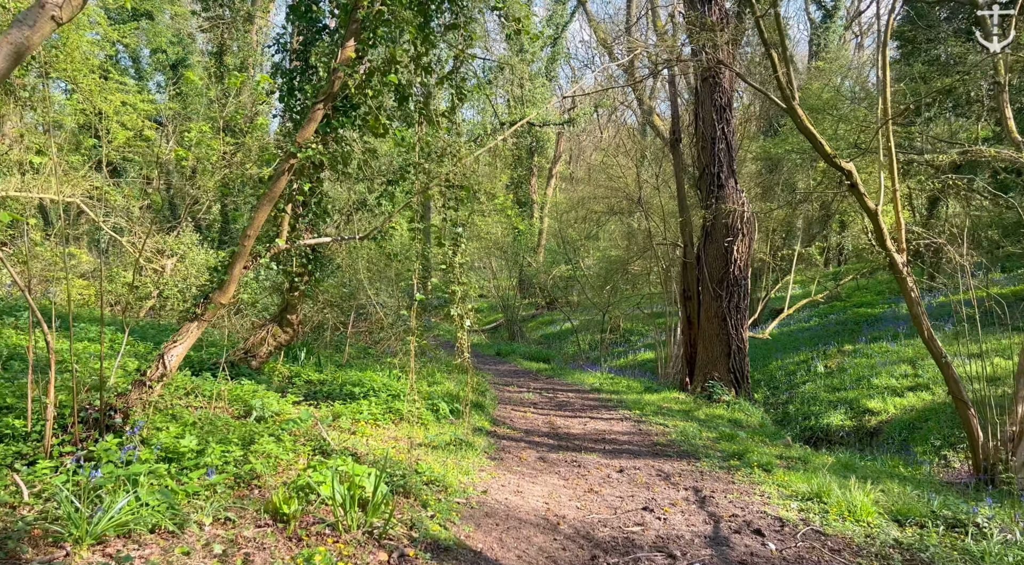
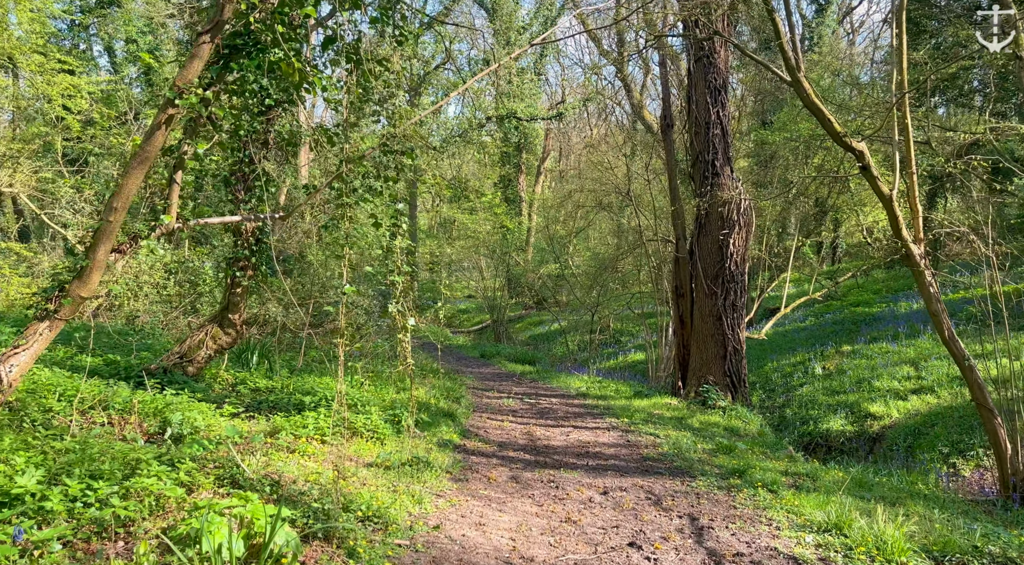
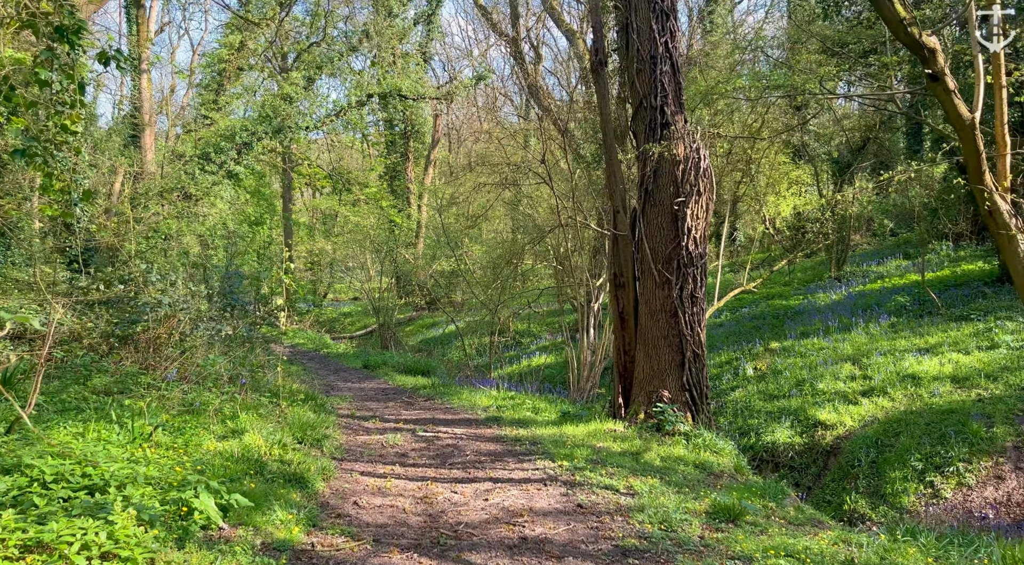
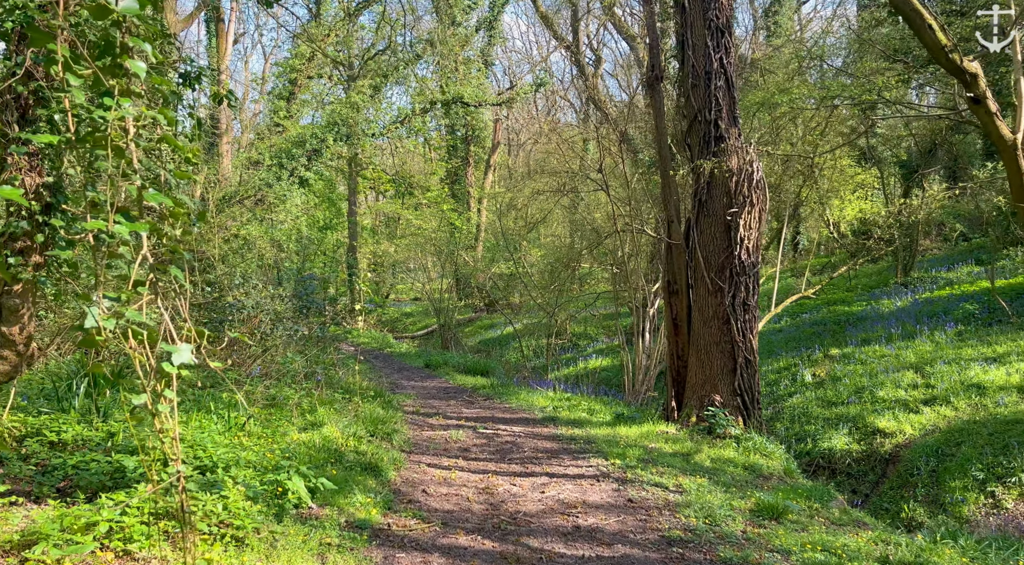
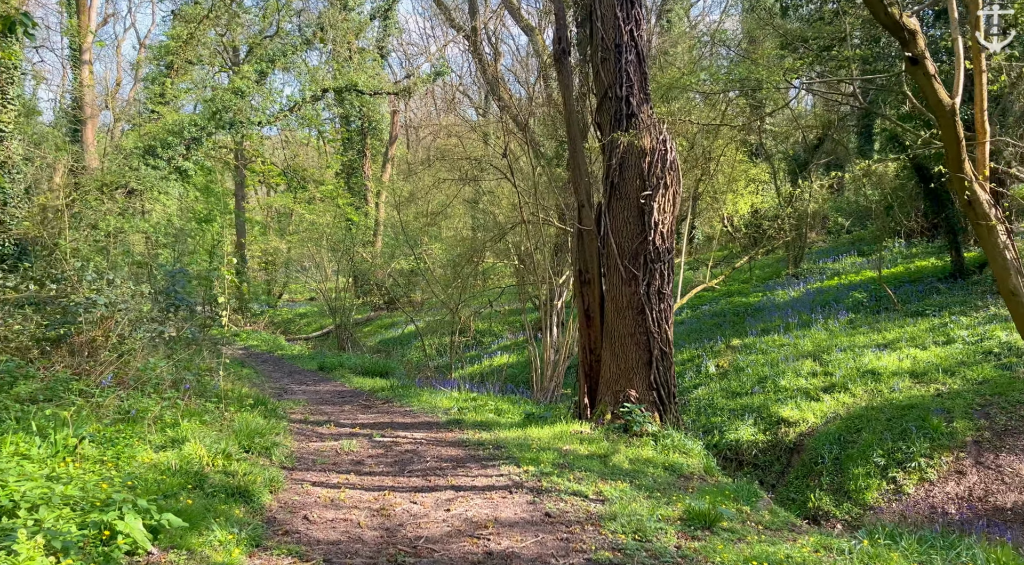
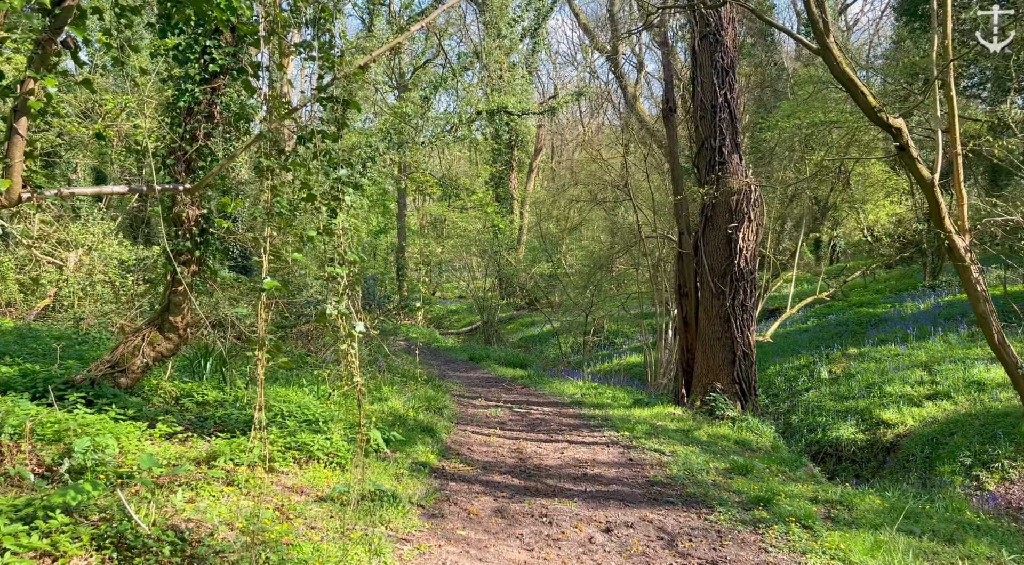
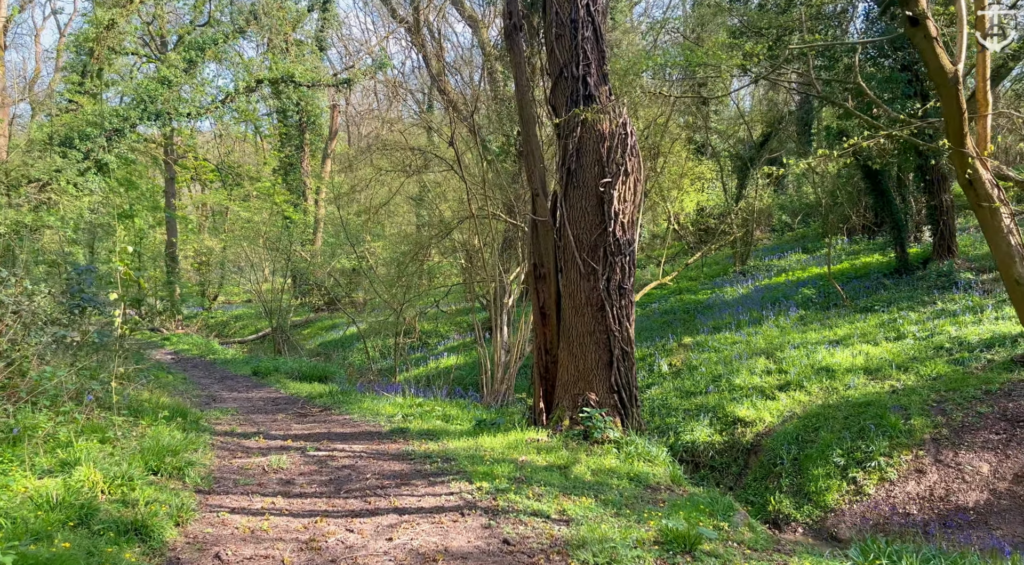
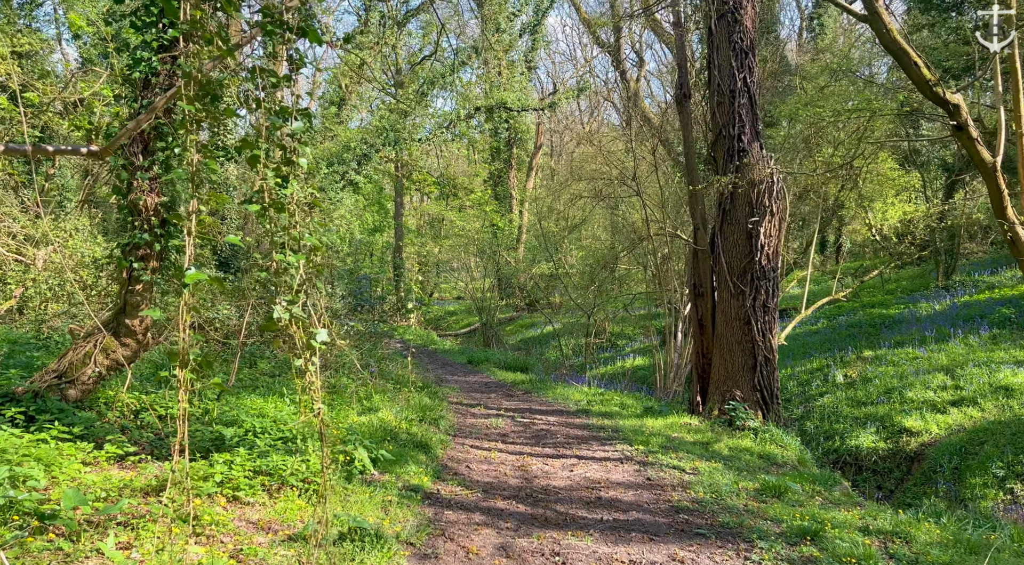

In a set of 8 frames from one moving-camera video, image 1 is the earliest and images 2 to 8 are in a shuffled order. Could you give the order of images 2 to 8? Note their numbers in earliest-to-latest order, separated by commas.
2, 6, 8, 4, 3, 5, 7
